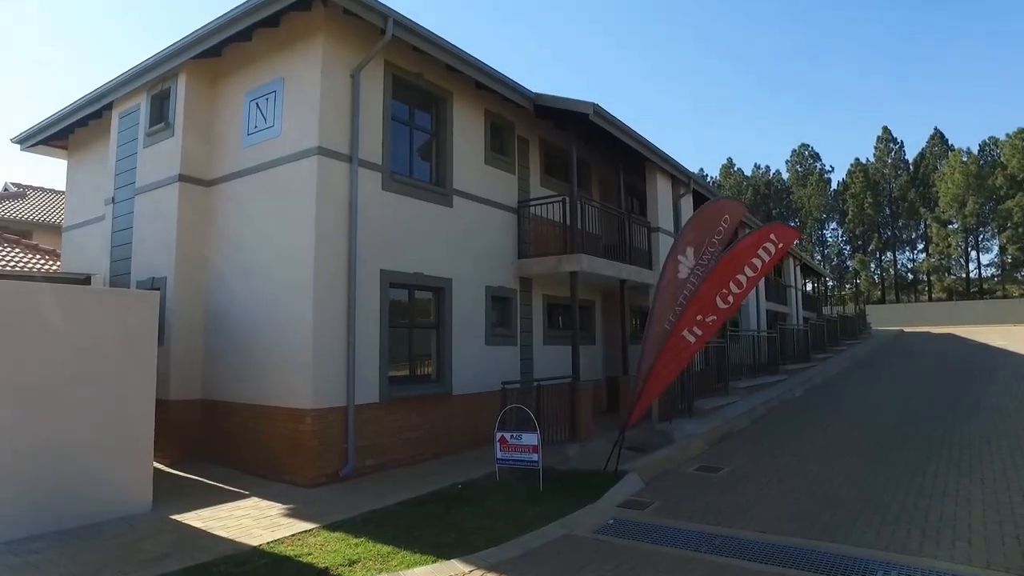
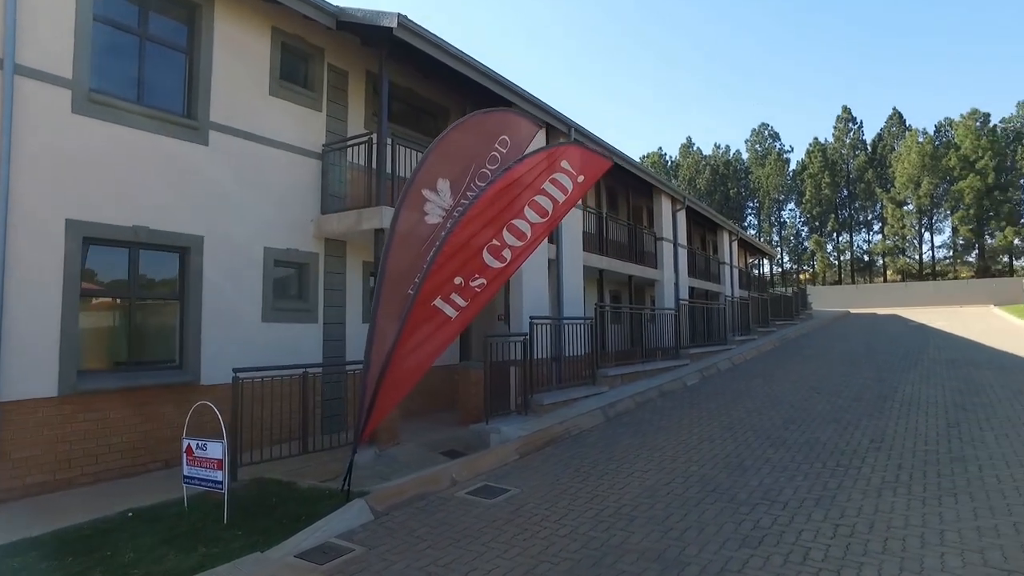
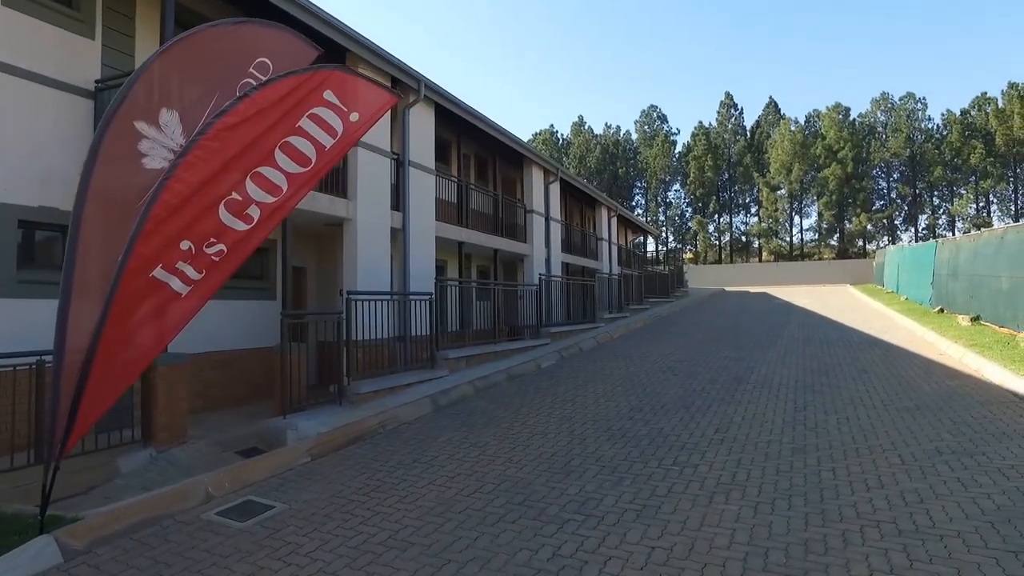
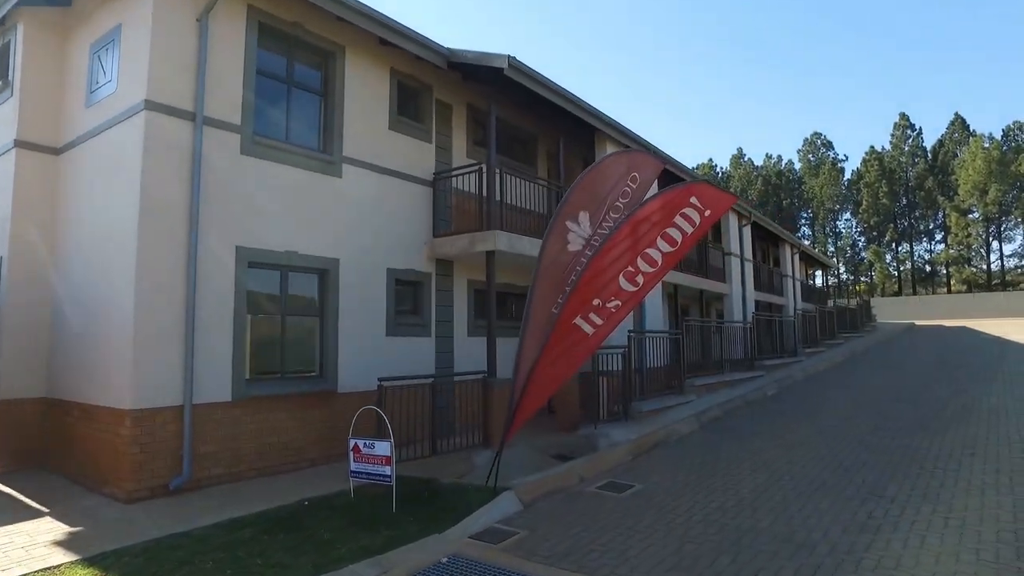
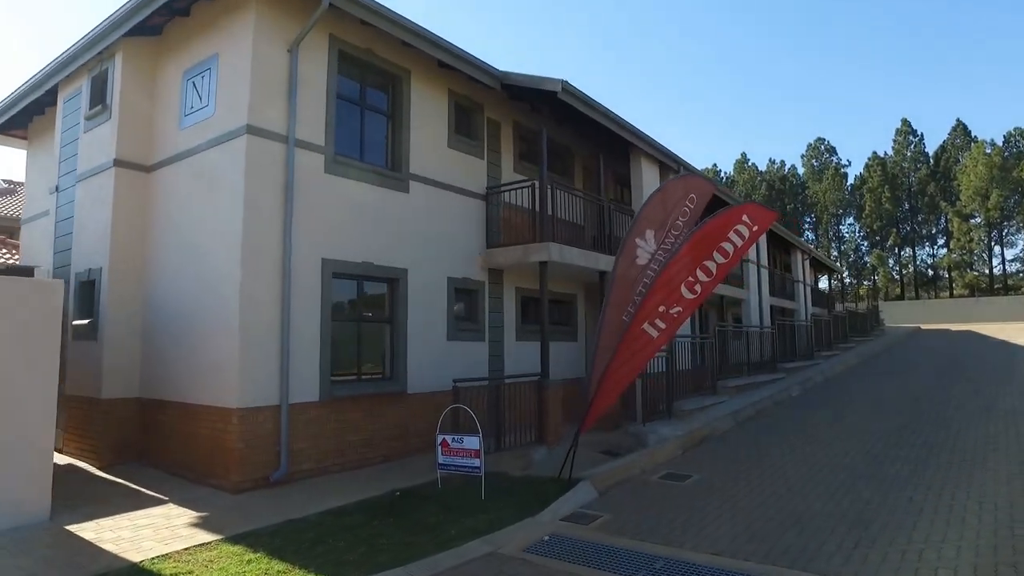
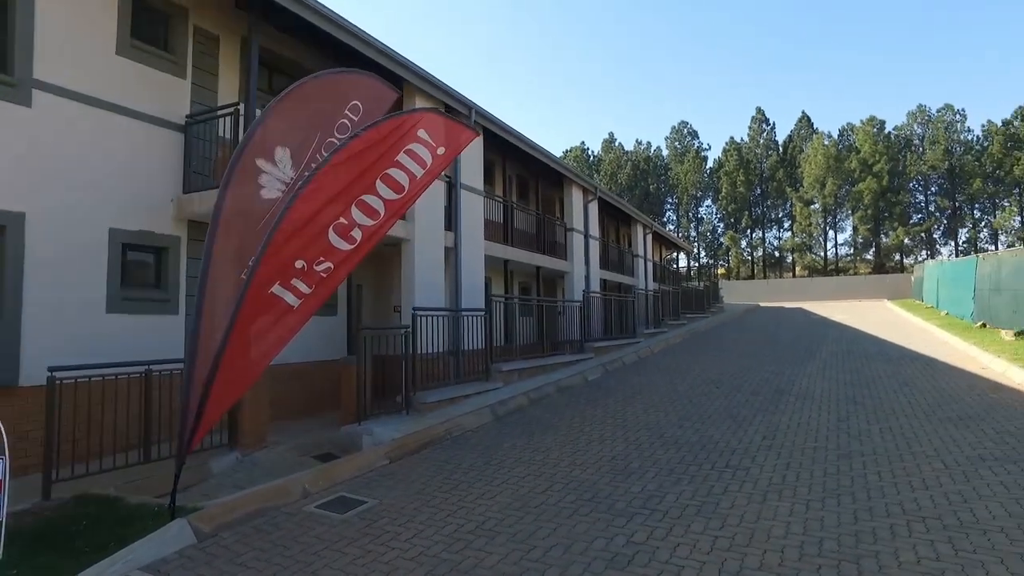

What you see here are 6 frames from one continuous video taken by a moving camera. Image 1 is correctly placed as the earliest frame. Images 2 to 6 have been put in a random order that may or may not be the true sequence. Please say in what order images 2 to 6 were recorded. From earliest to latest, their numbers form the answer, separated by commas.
5, 4, 2, 6, 3
